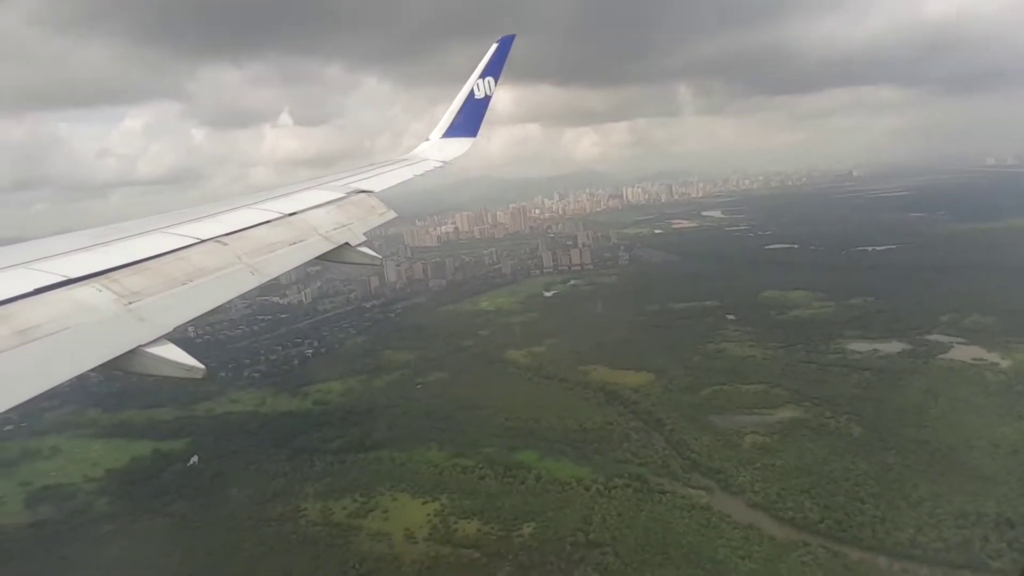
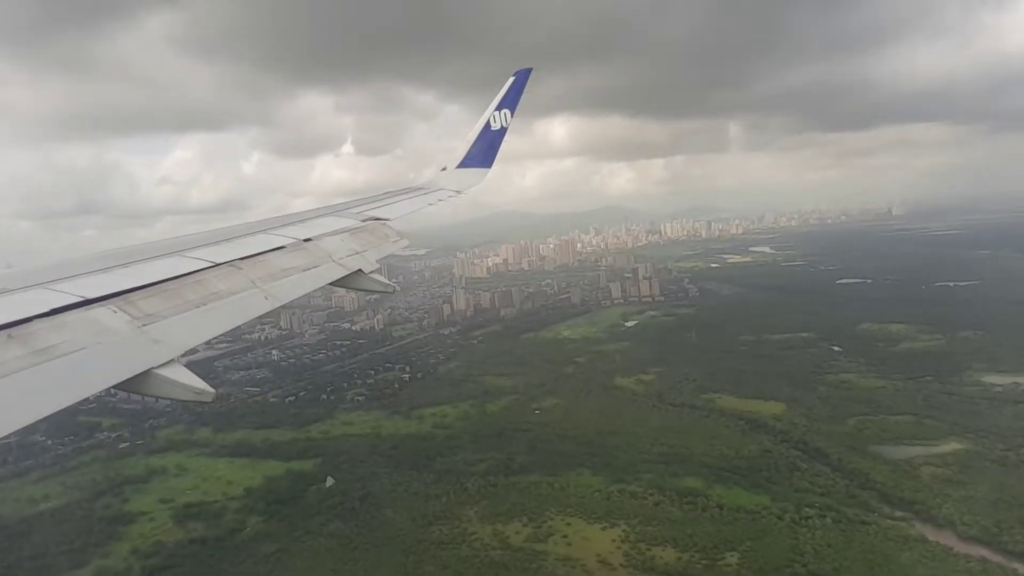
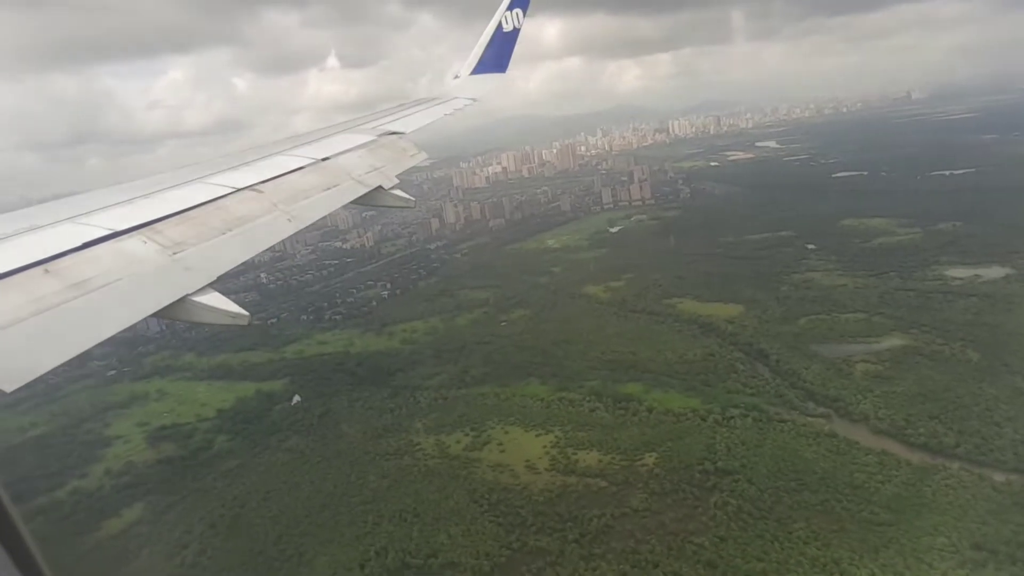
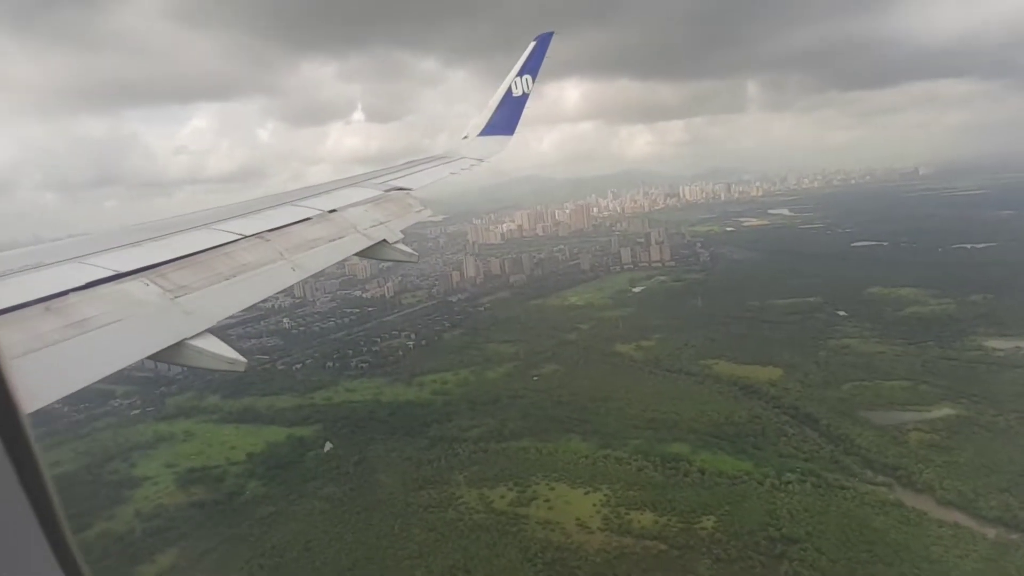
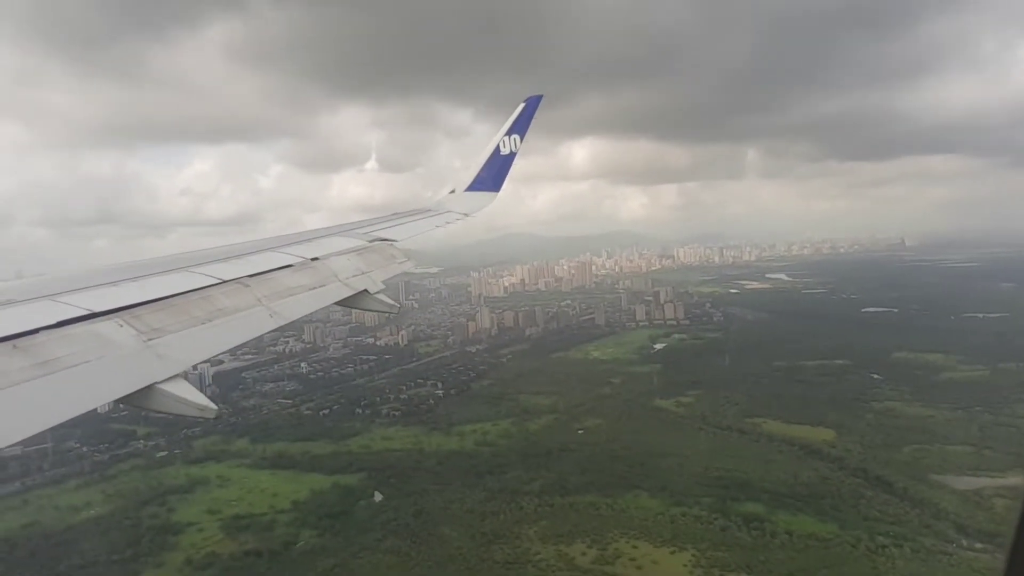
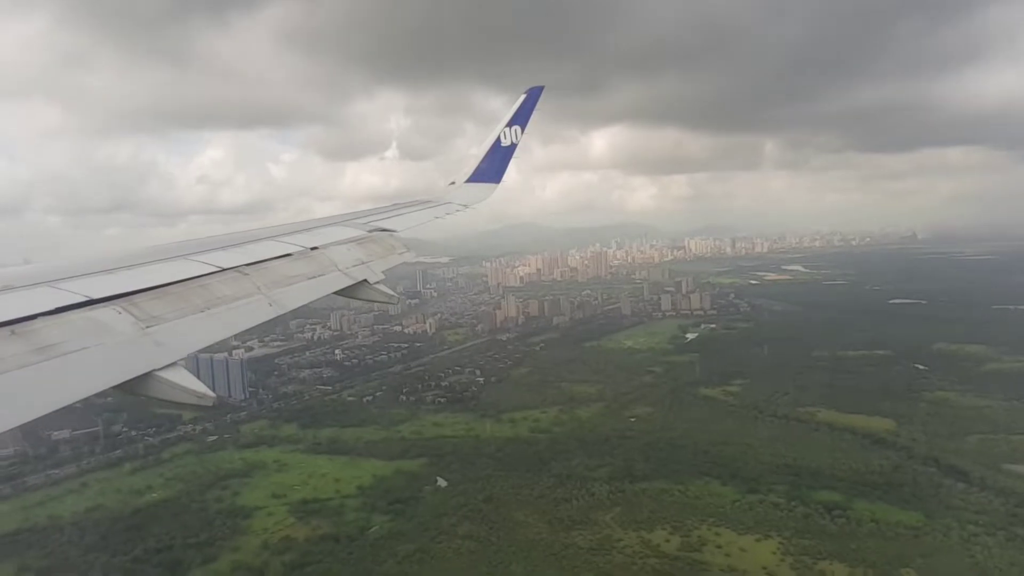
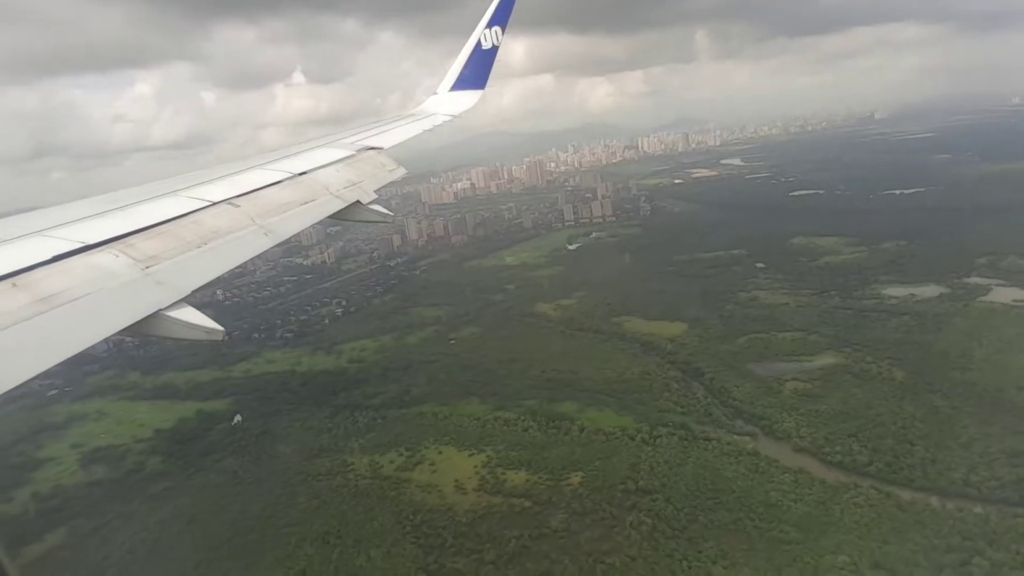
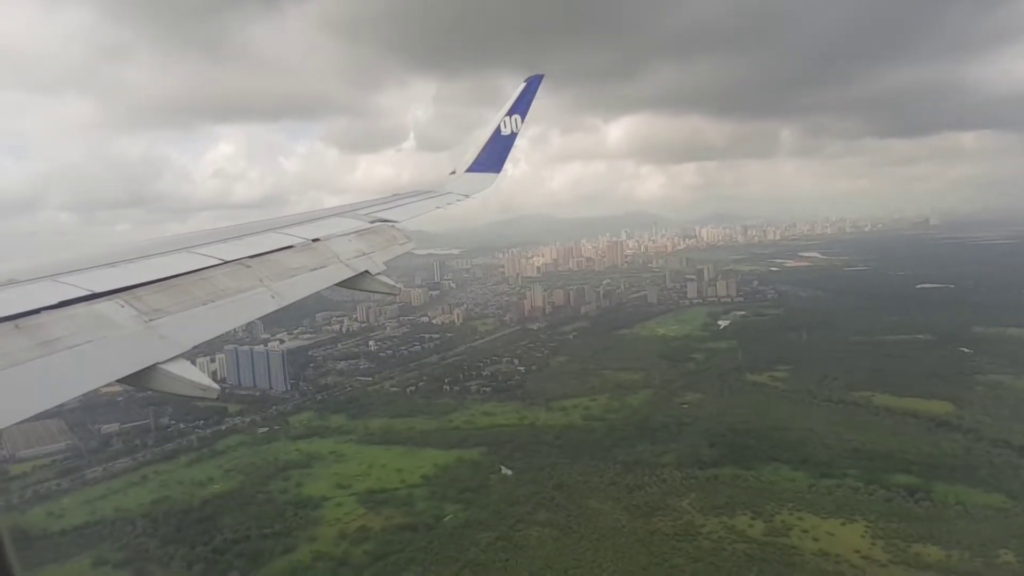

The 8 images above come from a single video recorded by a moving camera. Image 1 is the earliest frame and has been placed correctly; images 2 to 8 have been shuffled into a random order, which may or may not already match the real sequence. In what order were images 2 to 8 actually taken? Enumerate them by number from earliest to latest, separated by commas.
7, 3, 4, 2, 5, 6, 8
